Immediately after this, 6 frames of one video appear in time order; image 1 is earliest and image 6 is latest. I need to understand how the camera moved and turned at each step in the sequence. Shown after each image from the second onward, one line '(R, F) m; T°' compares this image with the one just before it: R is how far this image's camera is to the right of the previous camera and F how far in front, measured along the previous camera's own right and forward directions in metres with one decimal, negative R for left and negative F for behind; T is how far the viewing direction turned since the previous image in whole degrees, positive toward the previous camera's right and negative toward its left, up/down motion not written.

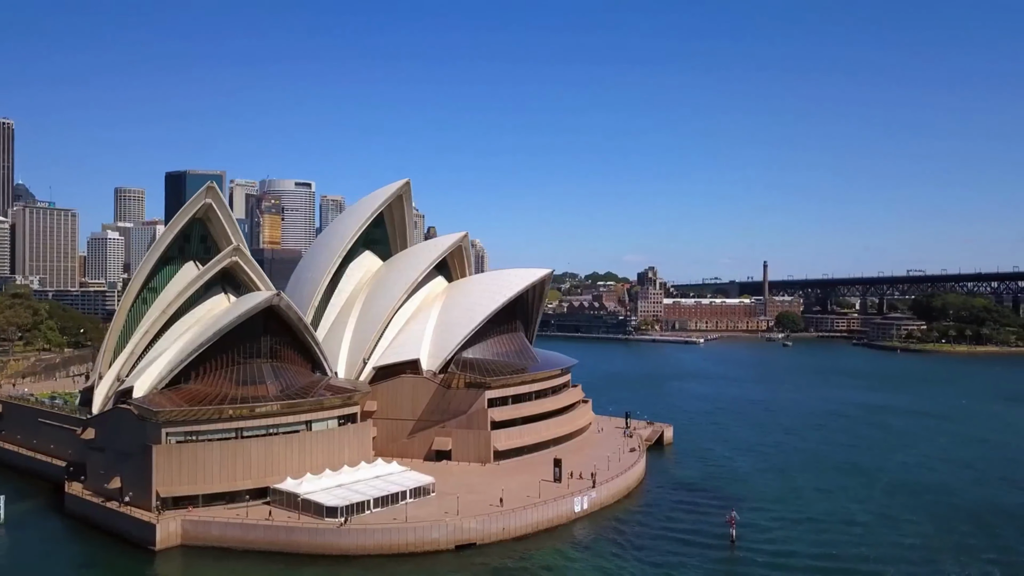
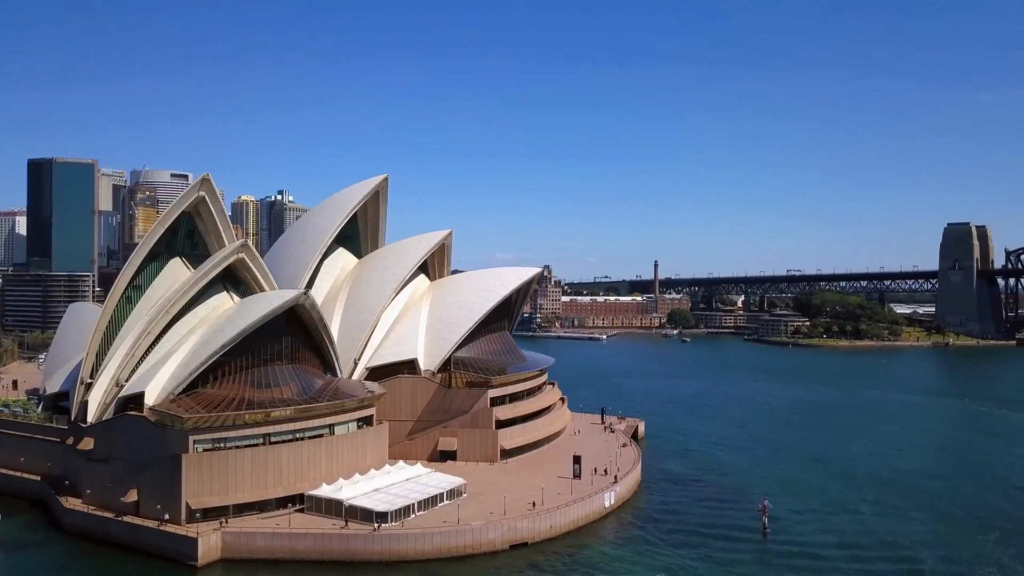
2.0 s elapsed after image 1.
(-4.4, +0.3) m; +9°
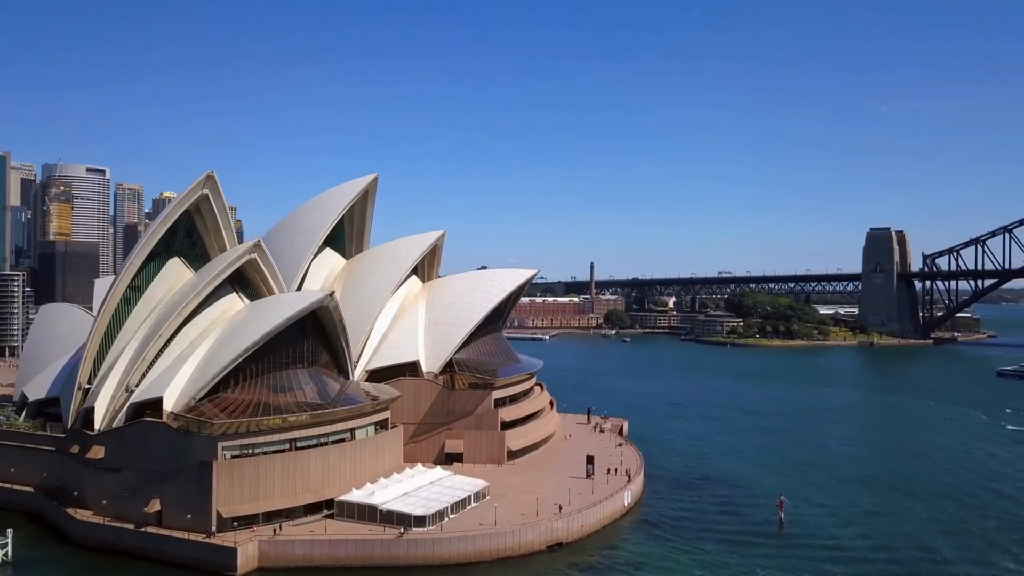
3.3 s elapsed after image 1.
(-2.8, 0.0) m; +5°
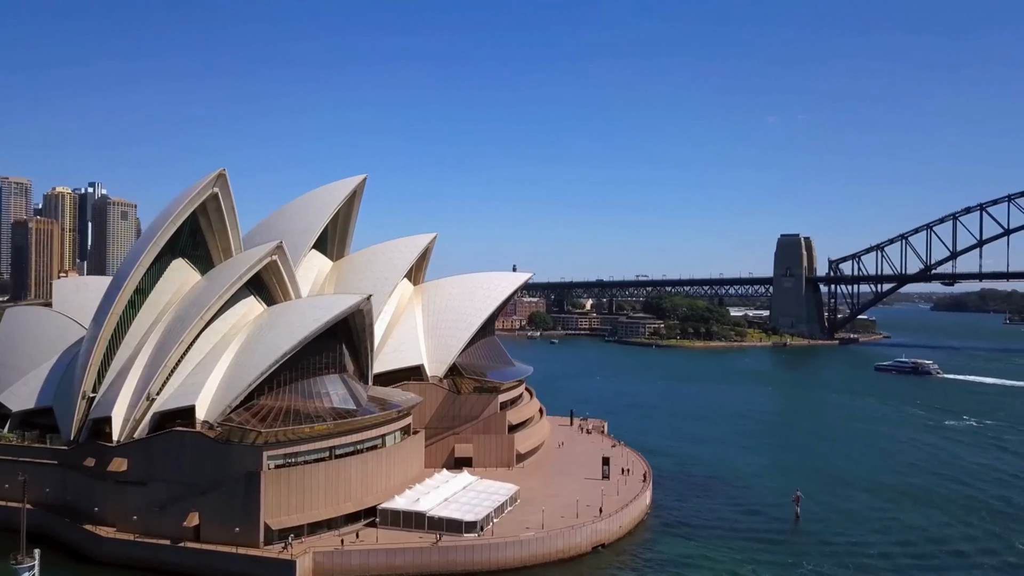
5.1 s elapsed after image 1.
(-3.6, +0.1) m; +7°
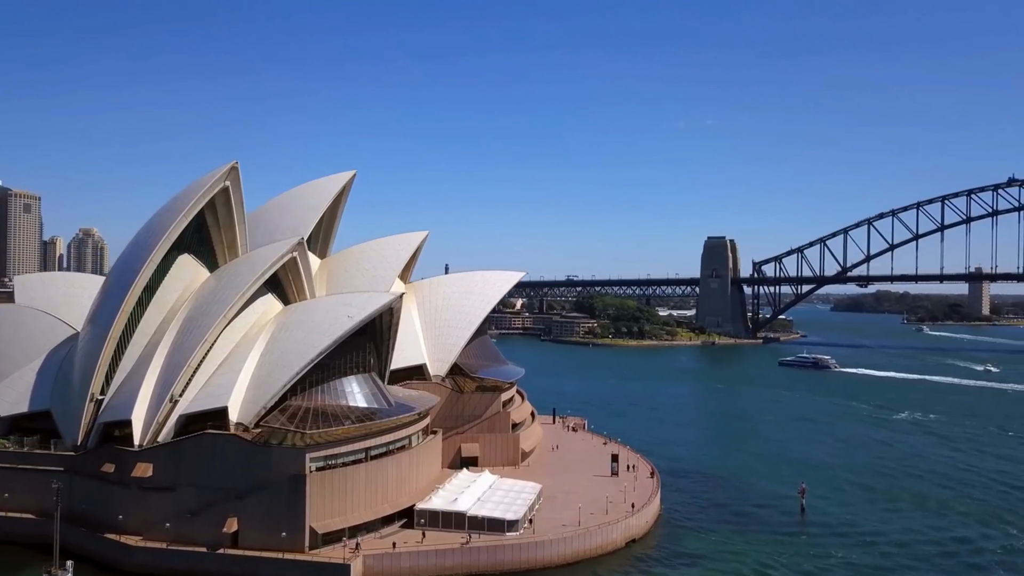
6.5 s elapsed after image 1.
(-3.1, +0.1) m; +6°
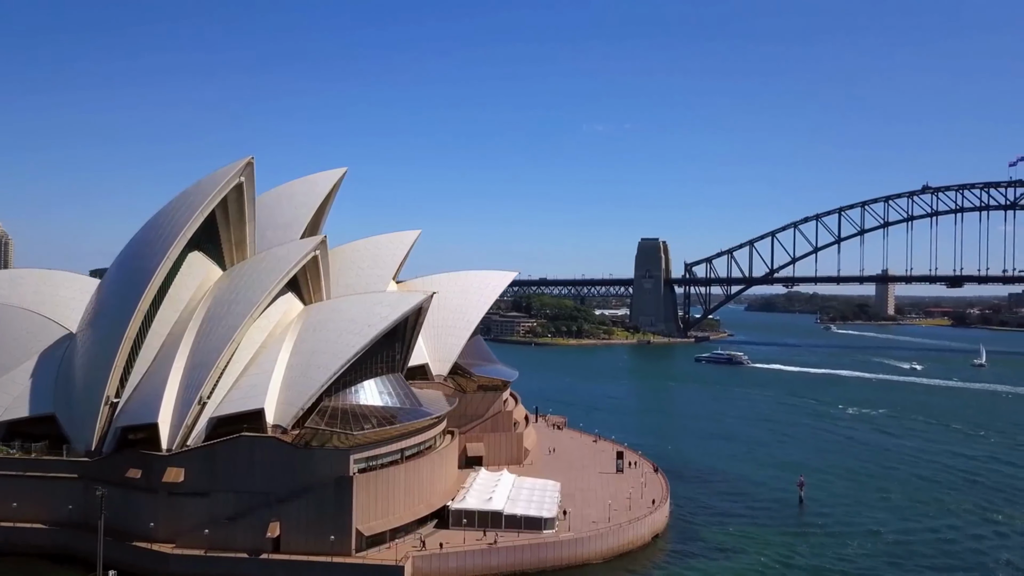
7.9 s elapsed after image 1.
(-2.9, -0.1) m; +6°
